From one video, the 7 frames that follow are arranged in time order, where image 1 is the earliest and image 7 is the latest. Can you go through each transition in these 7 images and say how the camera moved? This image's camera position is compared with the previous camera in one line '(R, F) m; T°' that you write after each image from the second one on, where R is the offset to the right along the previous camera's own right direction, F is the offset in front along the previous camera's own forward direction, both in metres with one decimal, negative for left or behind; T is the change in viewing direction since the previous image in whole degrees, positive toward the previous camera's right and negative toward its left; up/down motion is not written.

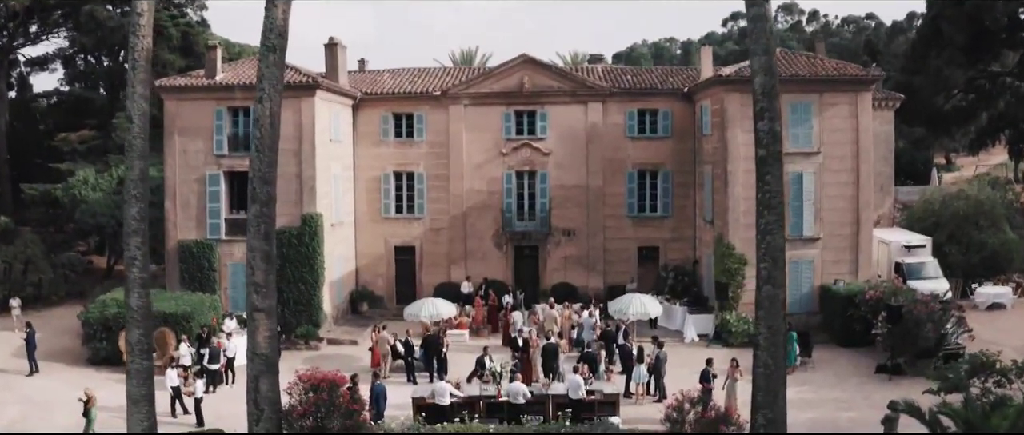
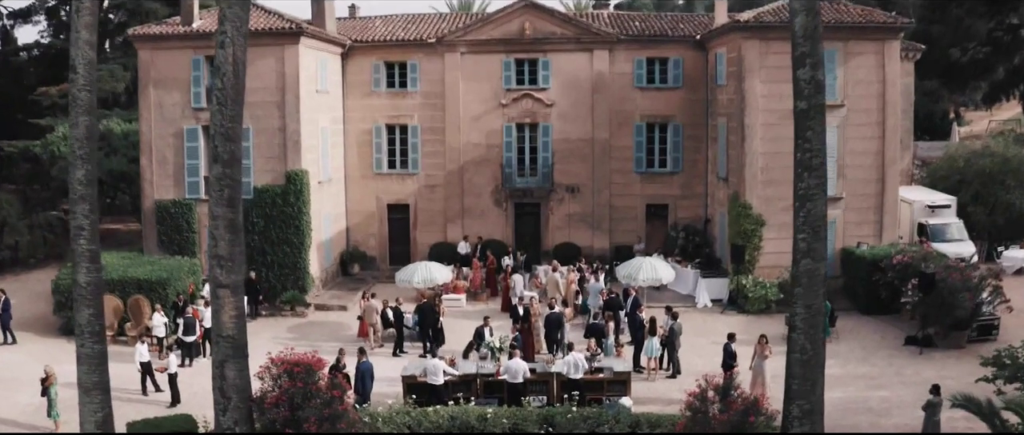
(0.0, +2.1) m; 0°
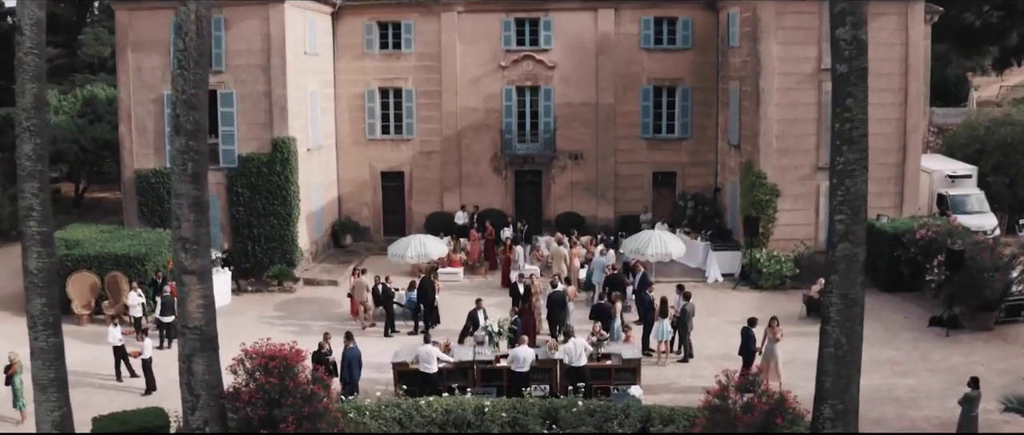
(0.0, +1.6) m; 0°
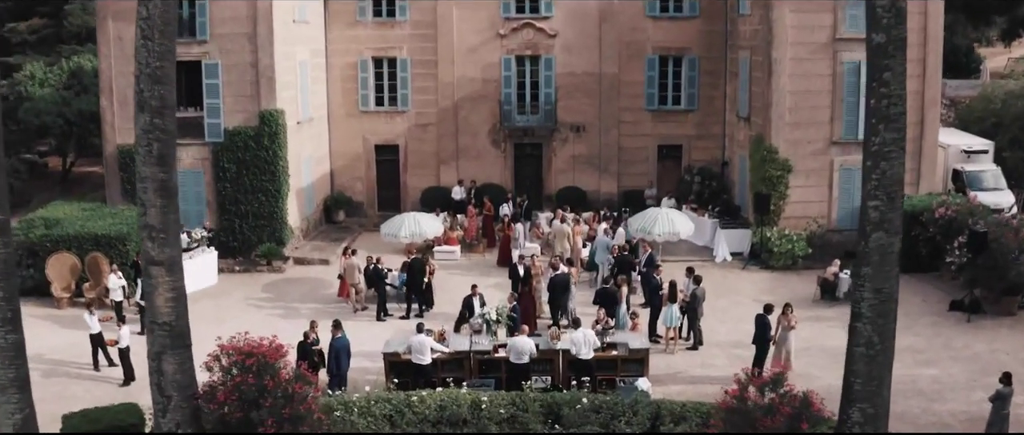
(0.0, +1.2) m; 0°
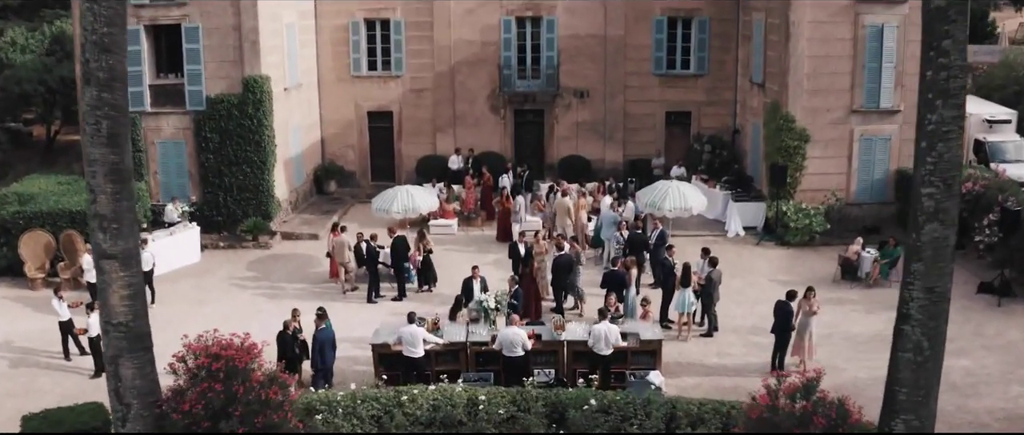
(0.0, +1.4) m; 0°
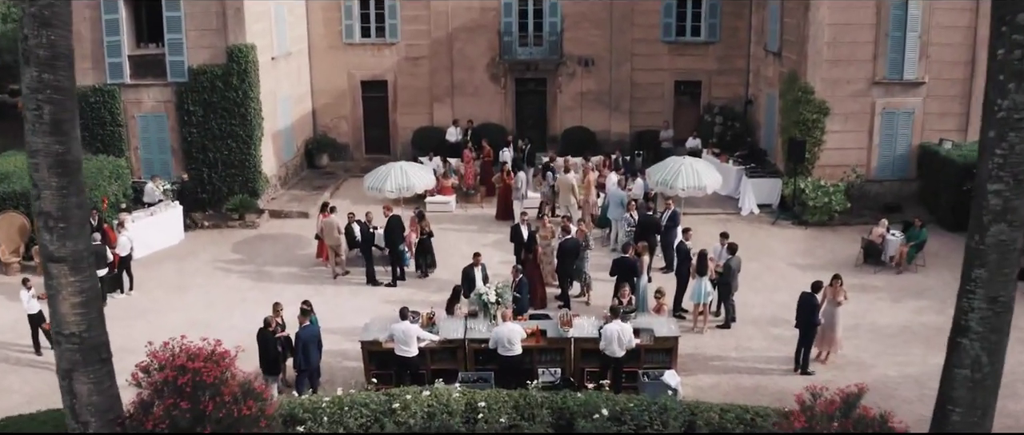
(0.0, +1.3) m; 0°
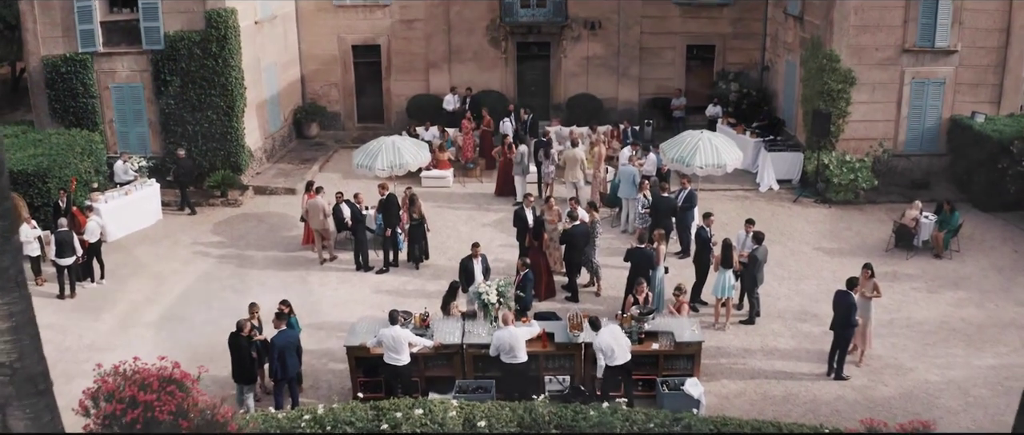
(-0.1, +1.5) m; 0°
